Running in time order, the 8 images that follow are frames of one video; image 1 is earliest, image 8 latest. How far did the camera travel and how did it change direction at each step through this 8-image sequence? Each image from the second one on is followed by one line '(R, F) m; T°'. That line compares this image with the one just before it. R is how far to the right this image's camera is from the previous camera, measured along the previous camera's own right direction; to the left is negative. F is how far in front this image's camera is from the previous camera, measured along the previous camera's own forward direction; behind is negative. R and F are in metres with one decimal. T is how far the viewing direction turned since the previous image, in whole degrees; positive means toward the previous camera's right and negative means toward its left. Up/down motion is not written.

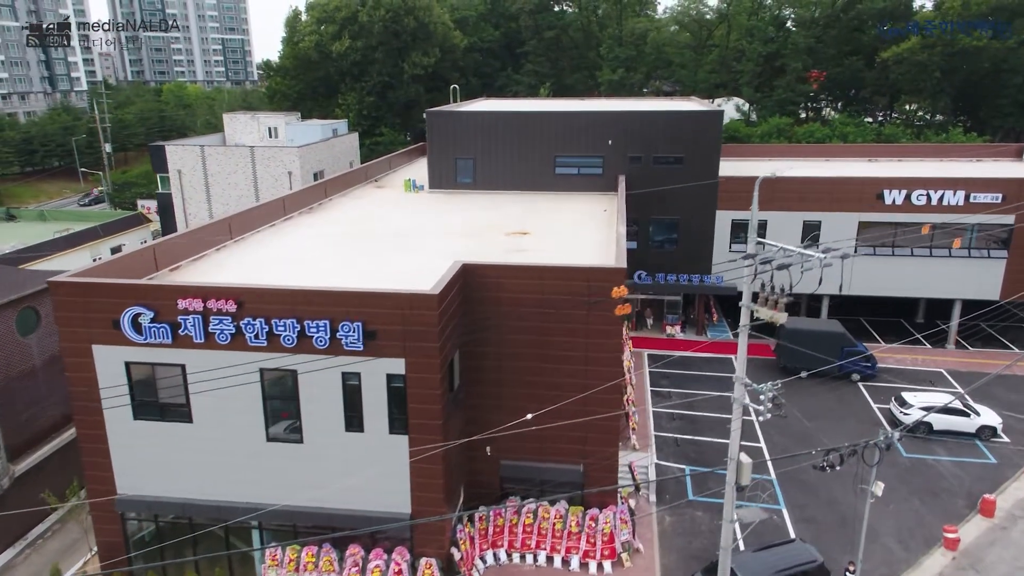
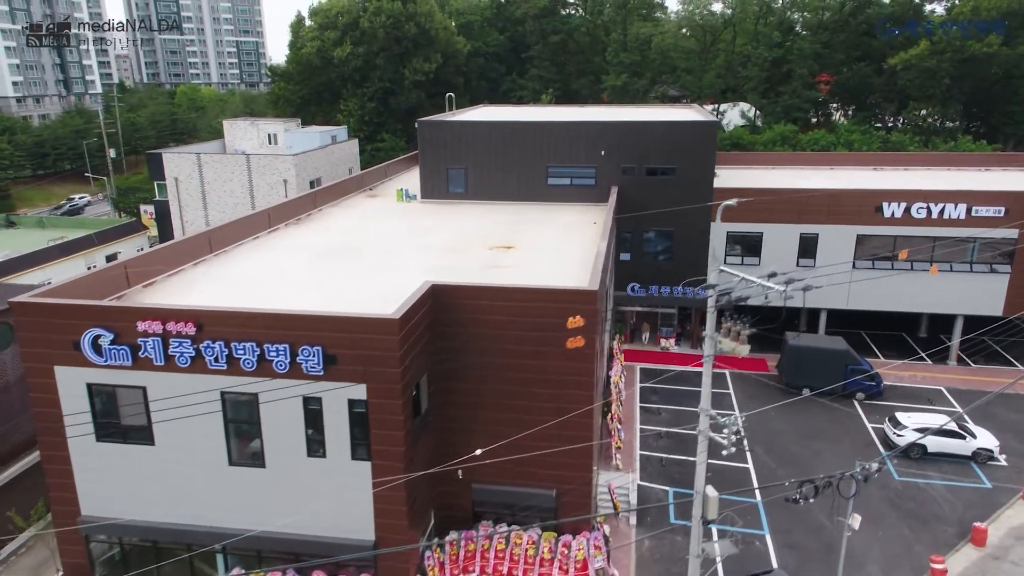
(+1.0, +0.4) m; -1°
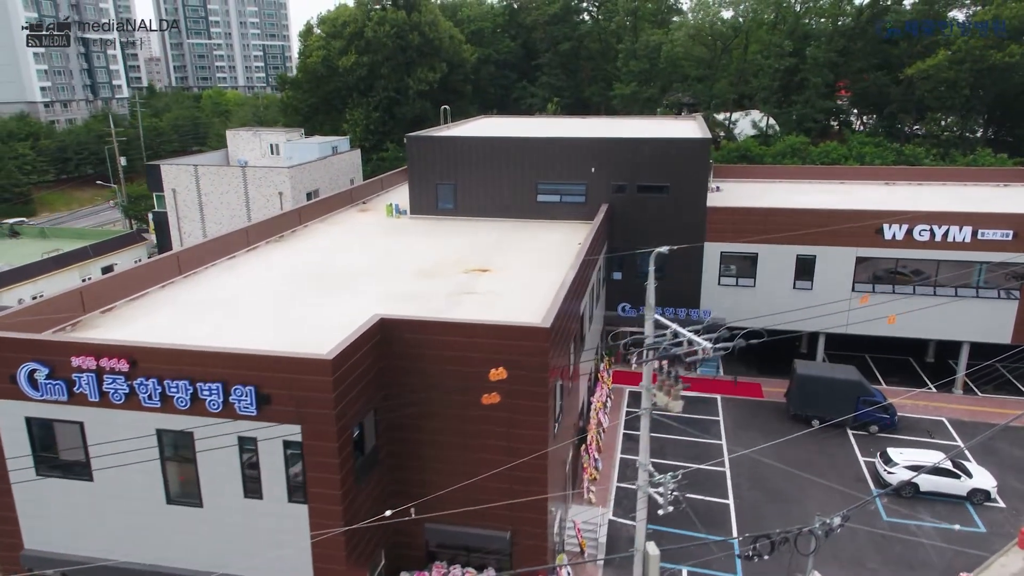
(+1.6, +0.7) m; -2°
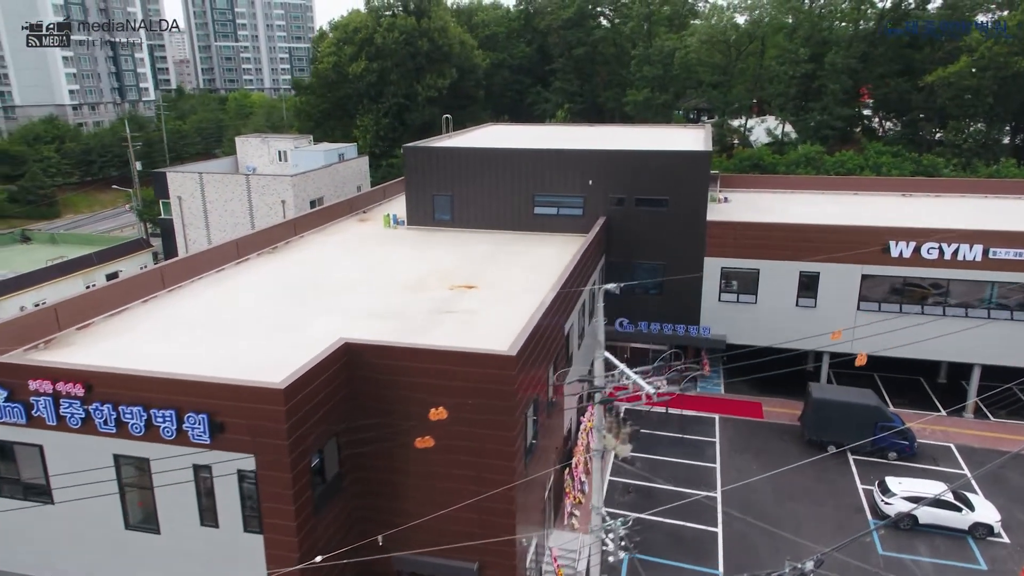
(+1.2, +0.5) m; -2°
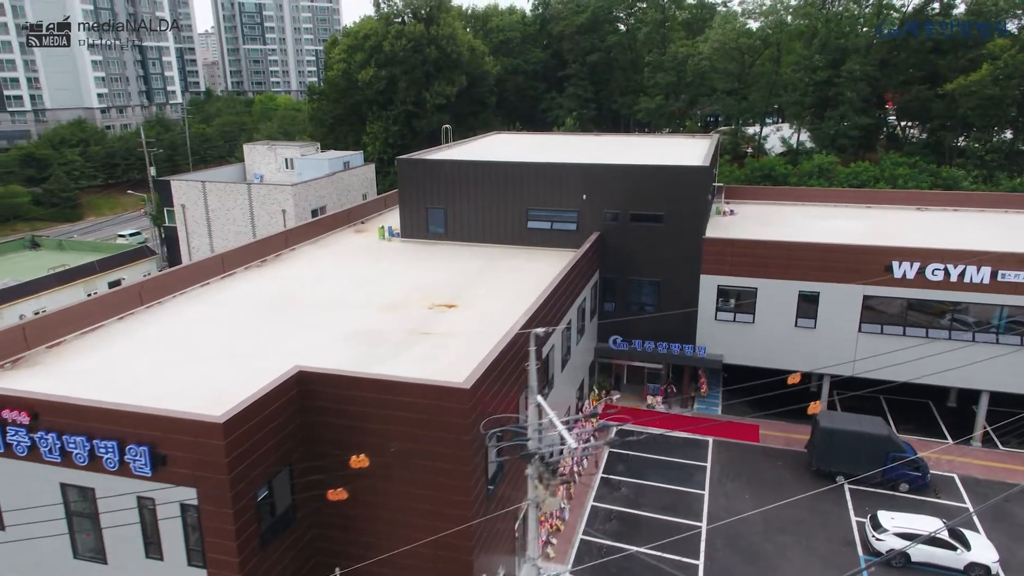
(+1.4, +0.5) m; -2°
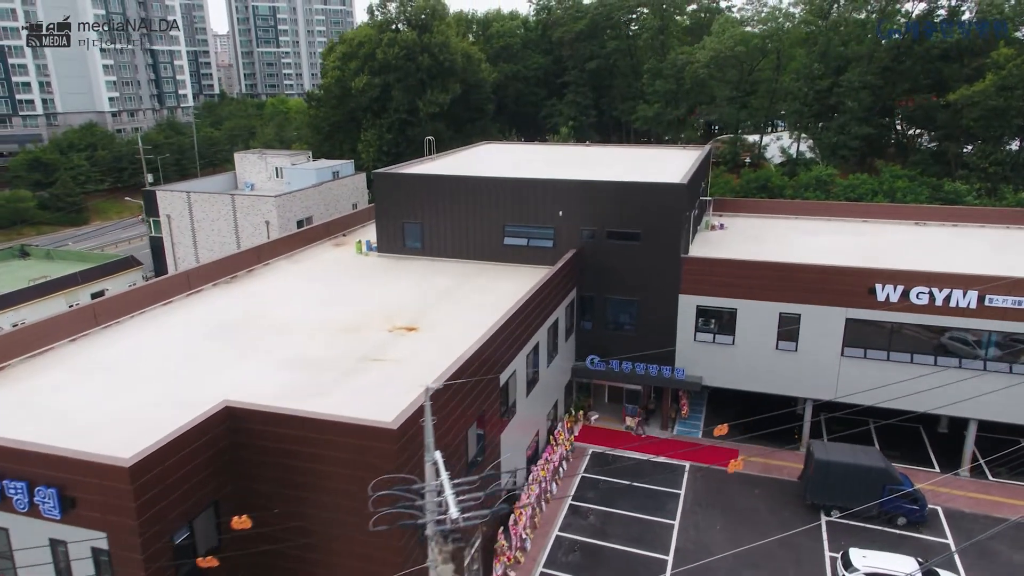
(+1.6, +0.7) m; -1°
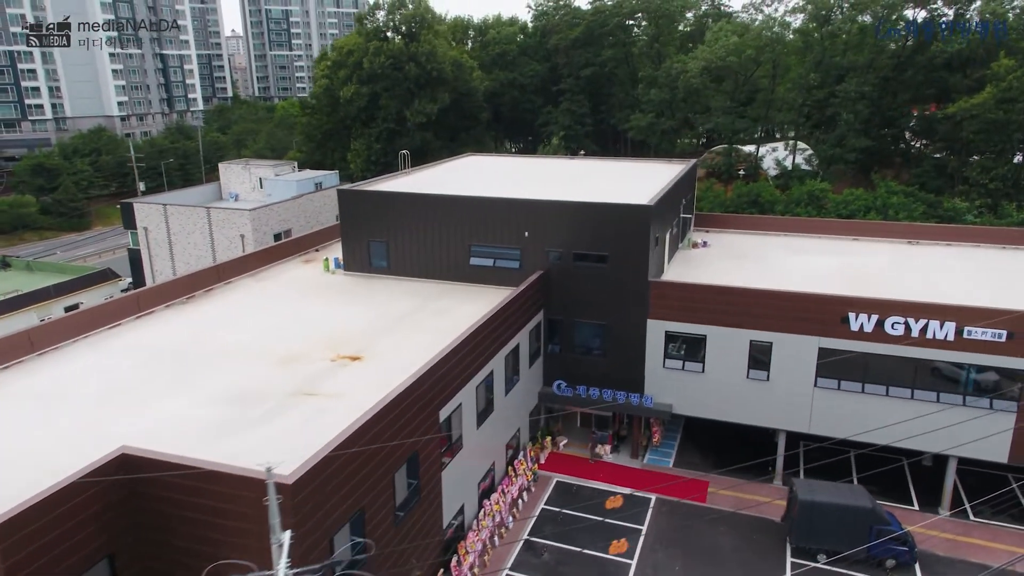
(+2.0, +0.9) m; -1°
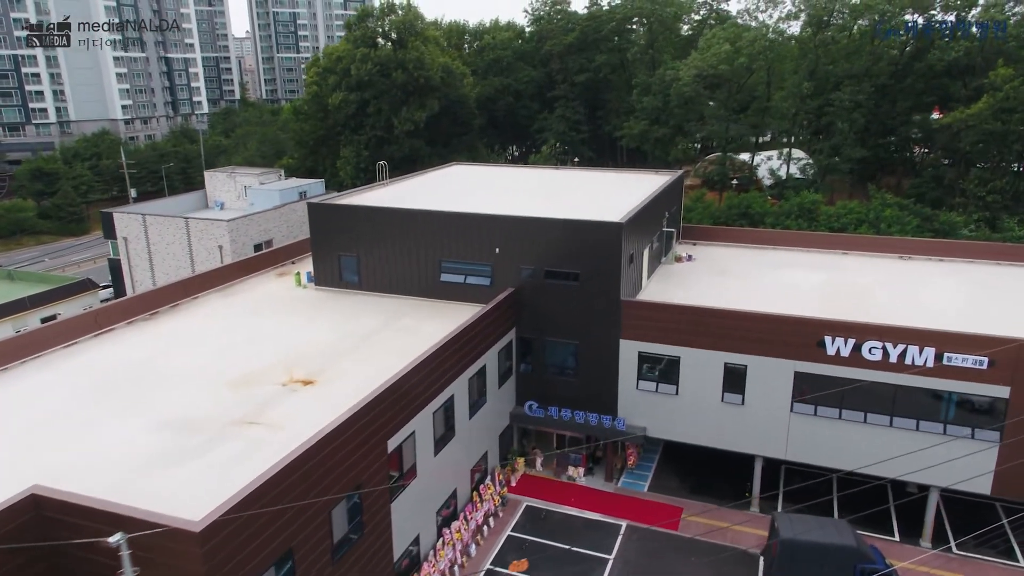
(+1.5, +0.7) m; -1°
